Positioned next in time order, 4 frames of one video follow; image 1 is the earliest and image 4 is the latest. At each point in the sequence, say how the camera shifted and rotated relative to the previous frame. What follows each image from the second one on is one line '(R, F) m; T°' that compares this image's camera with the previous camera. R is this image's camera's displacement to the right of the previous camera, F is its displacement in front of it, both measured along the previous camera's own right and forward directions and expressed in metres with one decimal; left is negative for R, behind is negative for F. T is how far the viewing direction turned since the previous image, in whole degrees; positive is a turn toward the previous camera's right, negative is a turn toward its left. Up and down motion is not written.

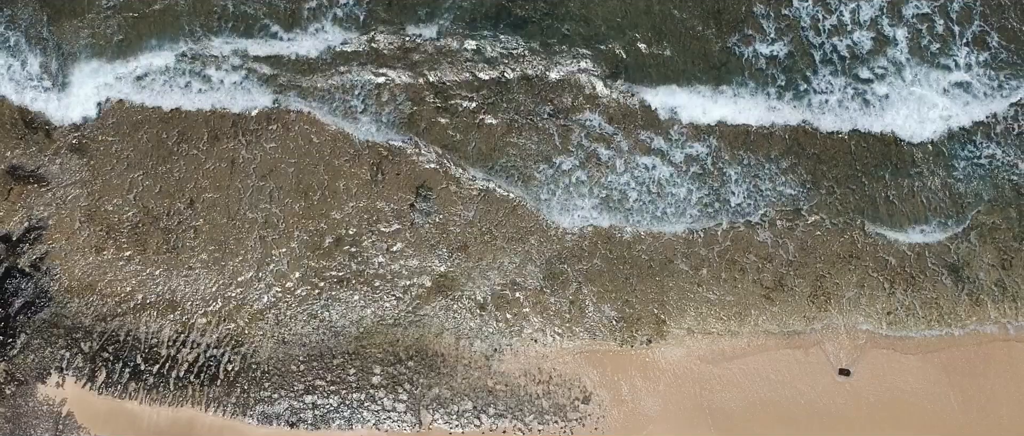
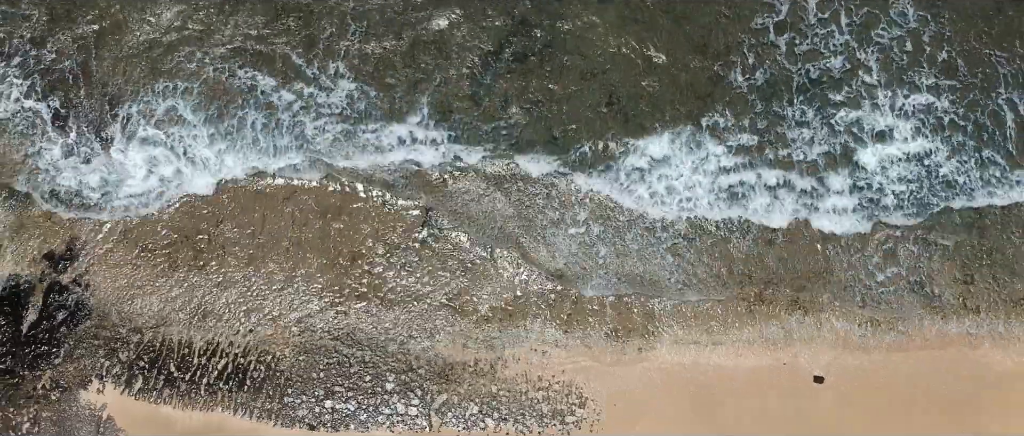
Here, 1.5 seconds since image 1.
(+0.1, -0.8) m; -1°
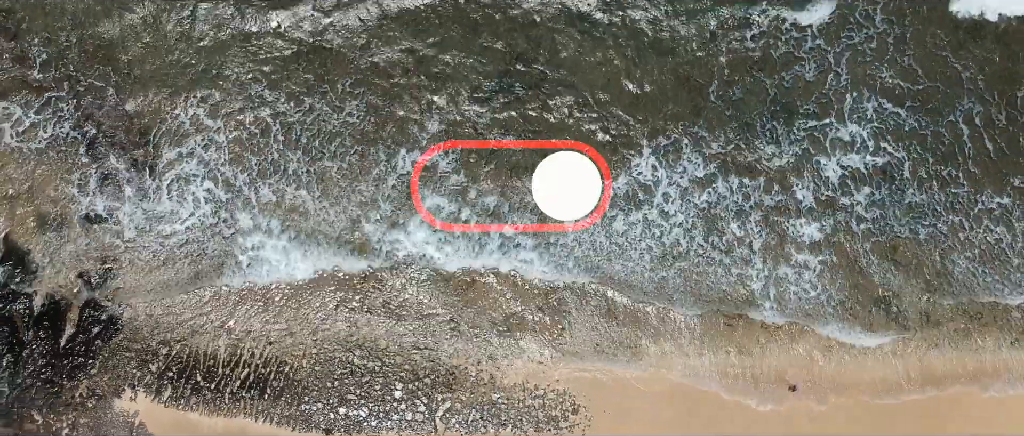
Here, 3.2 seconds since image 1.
(+0.2, -0.8) m; -1°
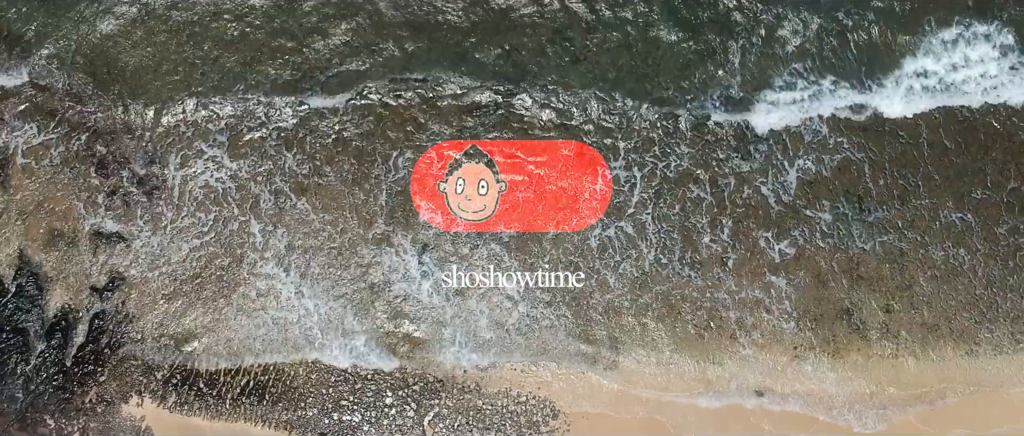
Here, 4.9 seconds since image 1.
(+0.4, -0.6) m; 0°
